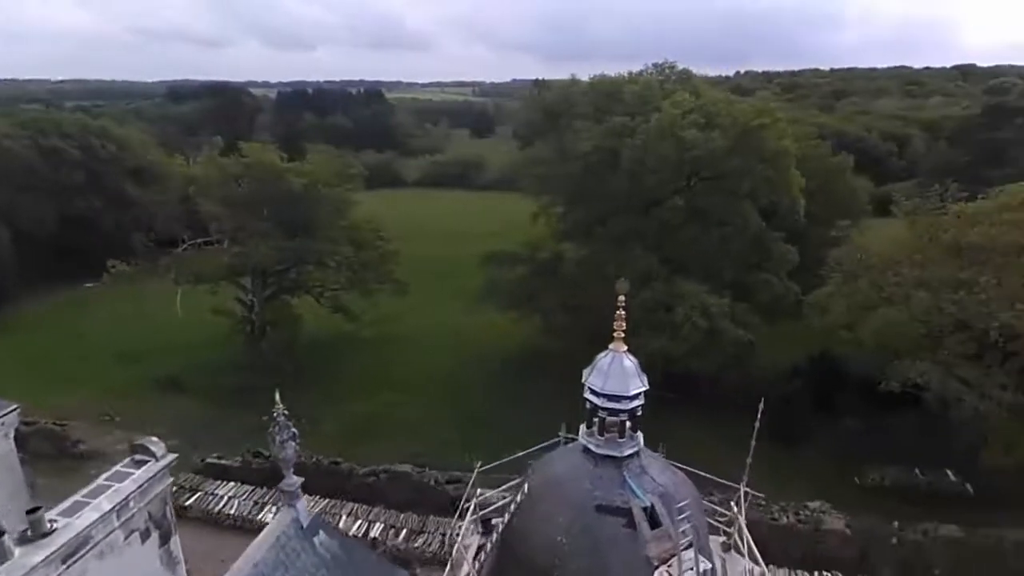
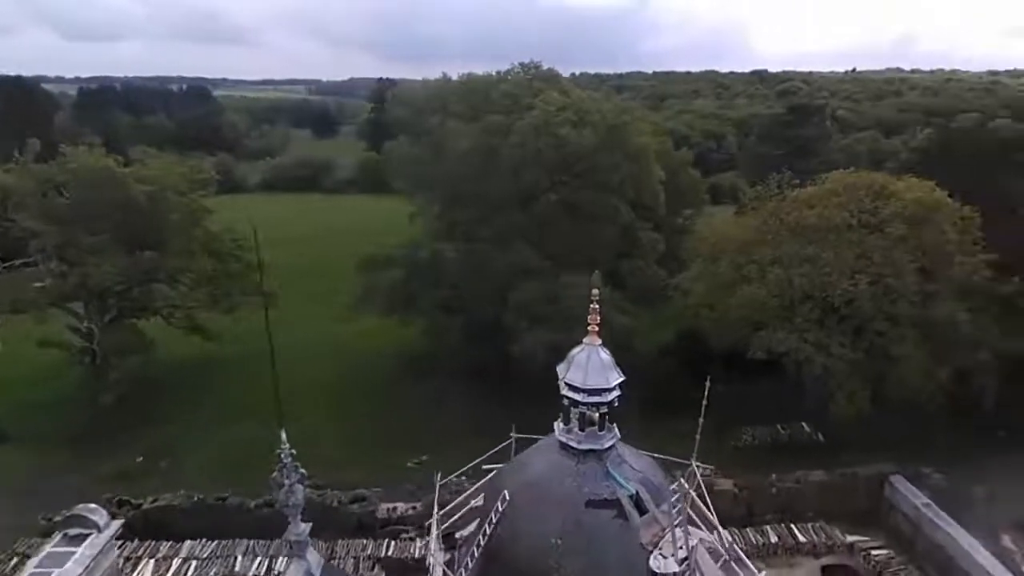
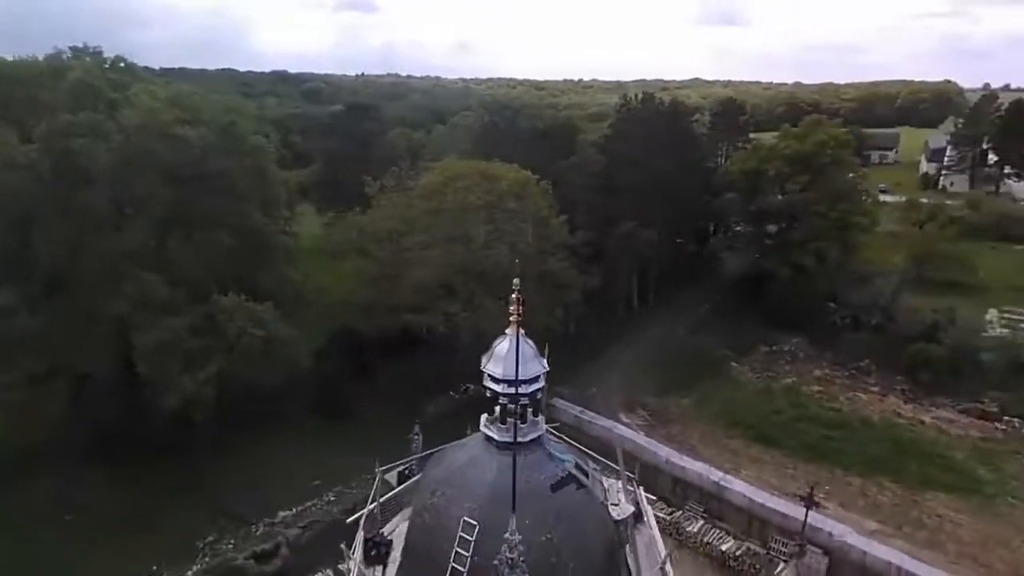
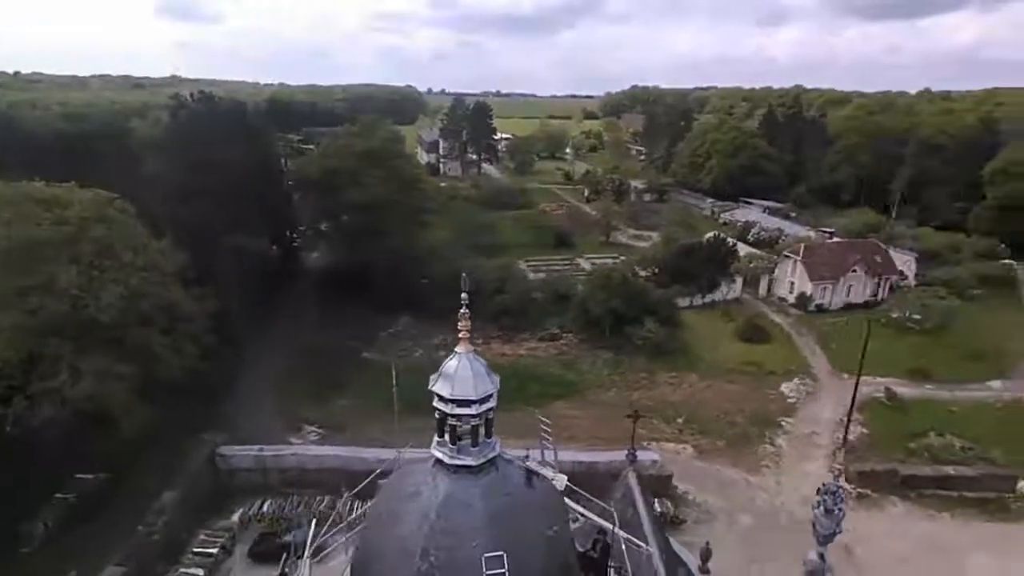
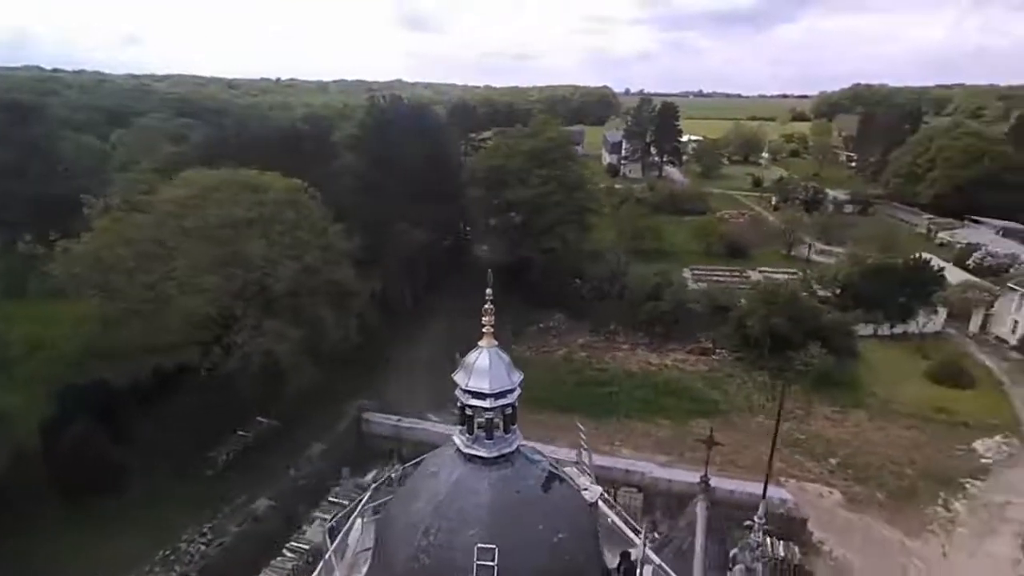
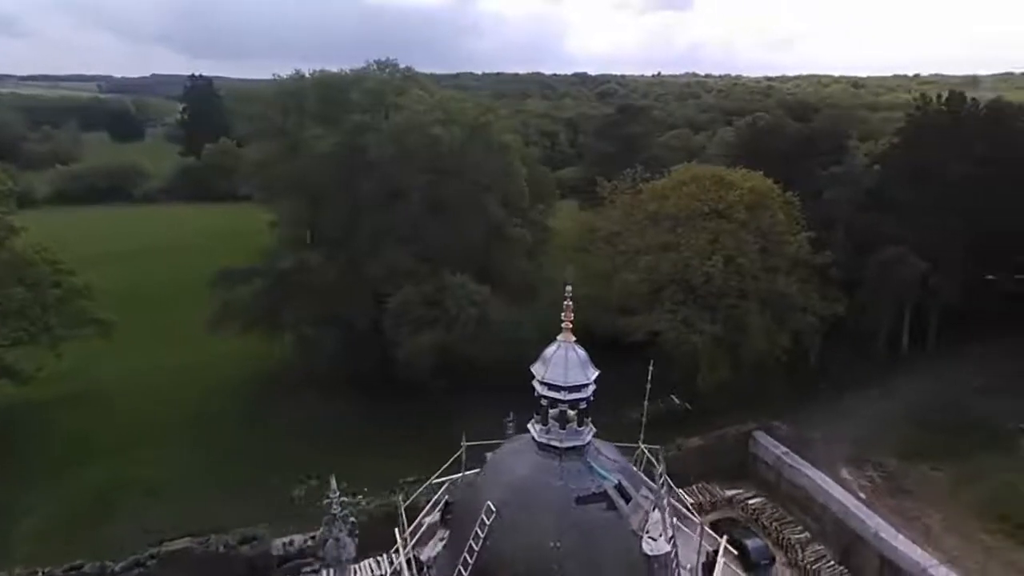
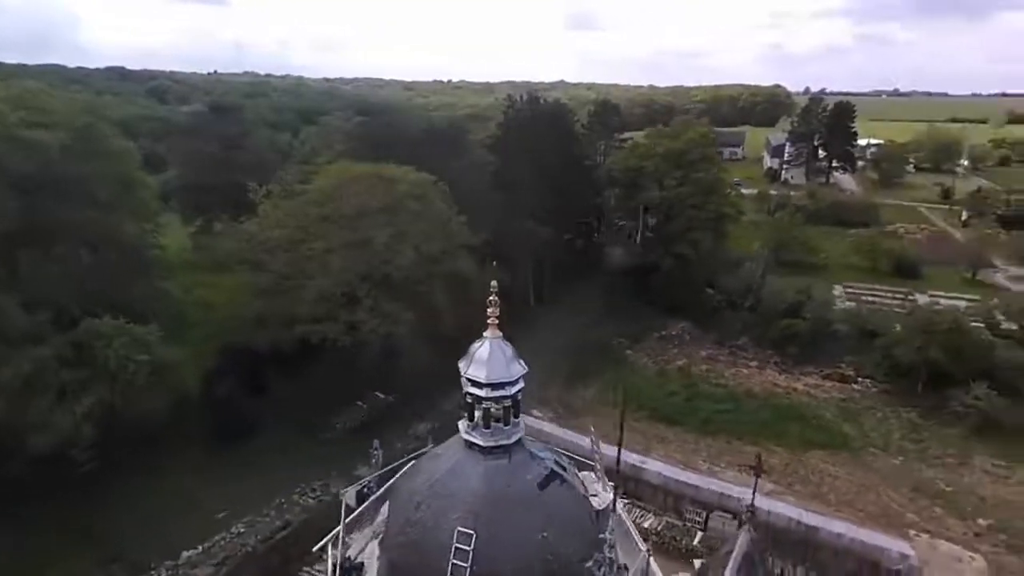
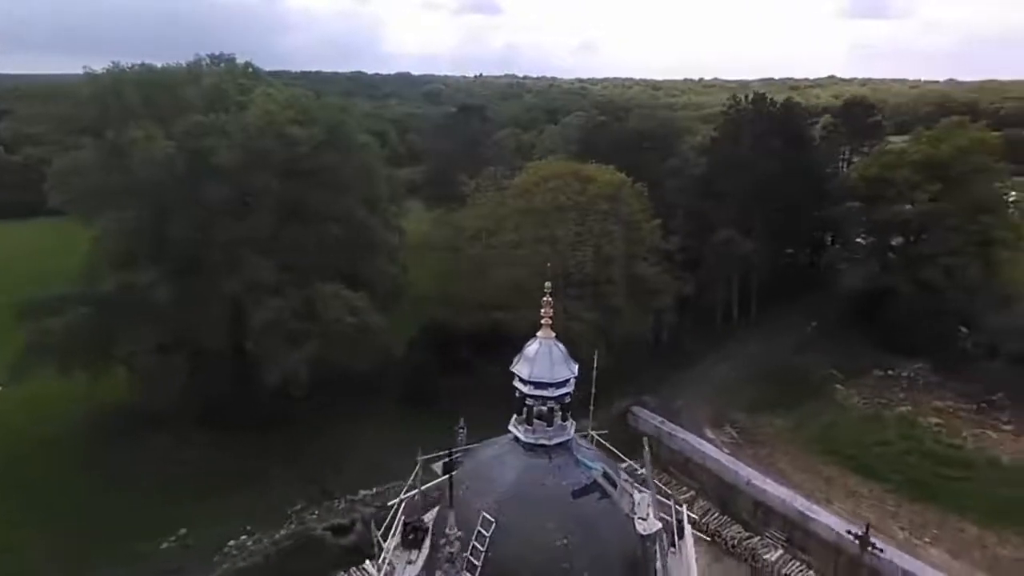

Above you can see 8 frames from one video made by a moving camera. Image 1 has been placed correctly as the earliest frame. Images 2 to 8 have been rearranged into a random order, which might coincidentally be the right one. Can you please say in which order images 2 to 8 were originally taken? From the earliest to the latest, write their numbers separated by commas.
2, 6, 8, 3, 7, 5, 4
